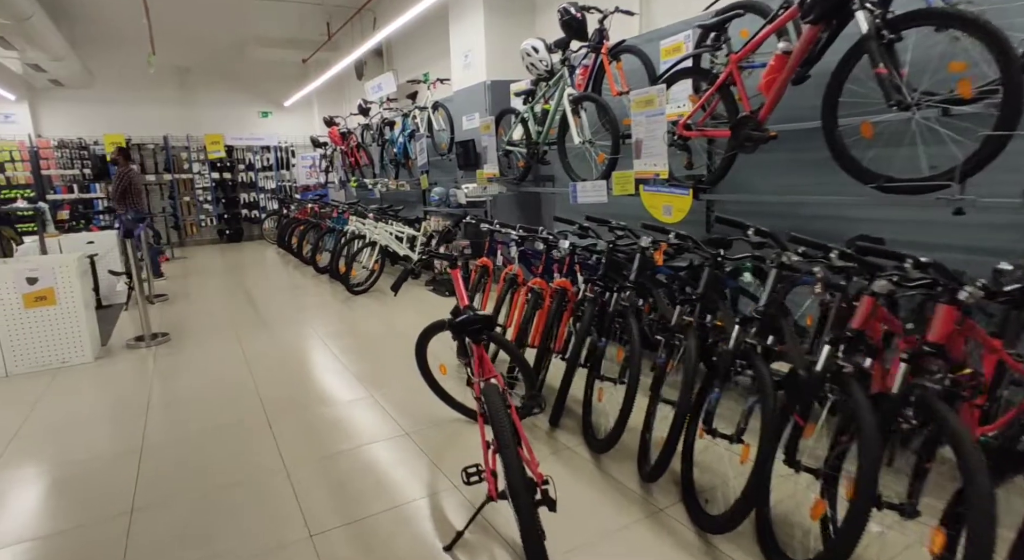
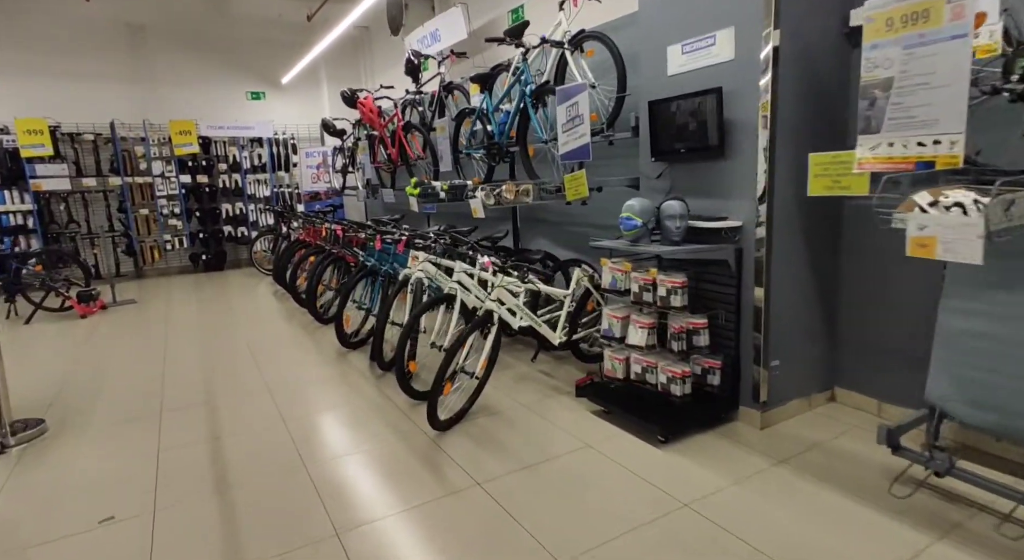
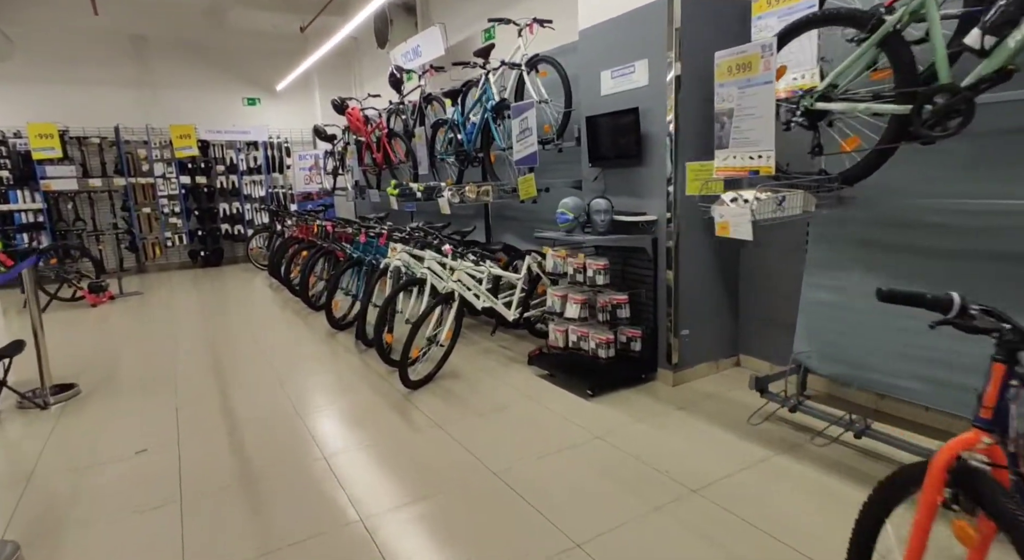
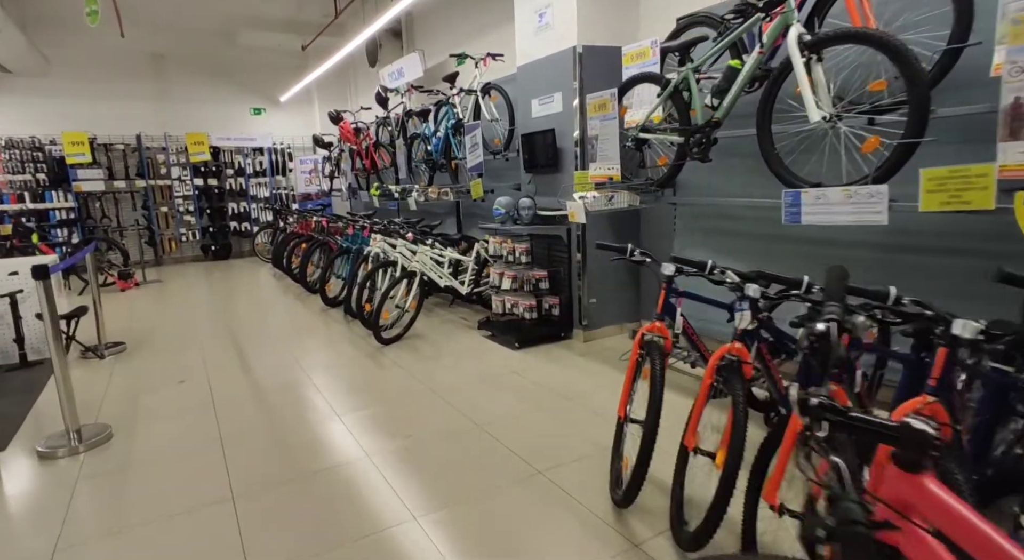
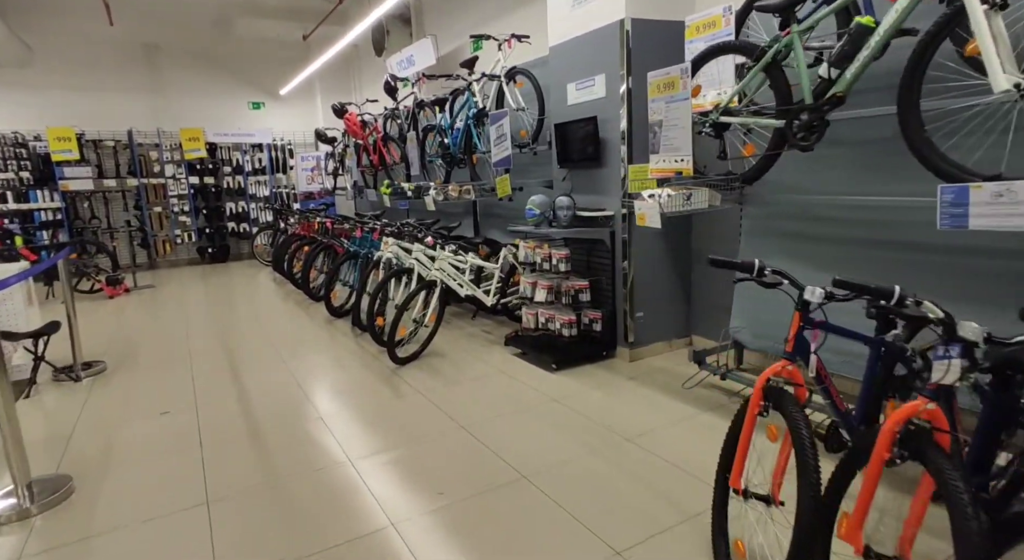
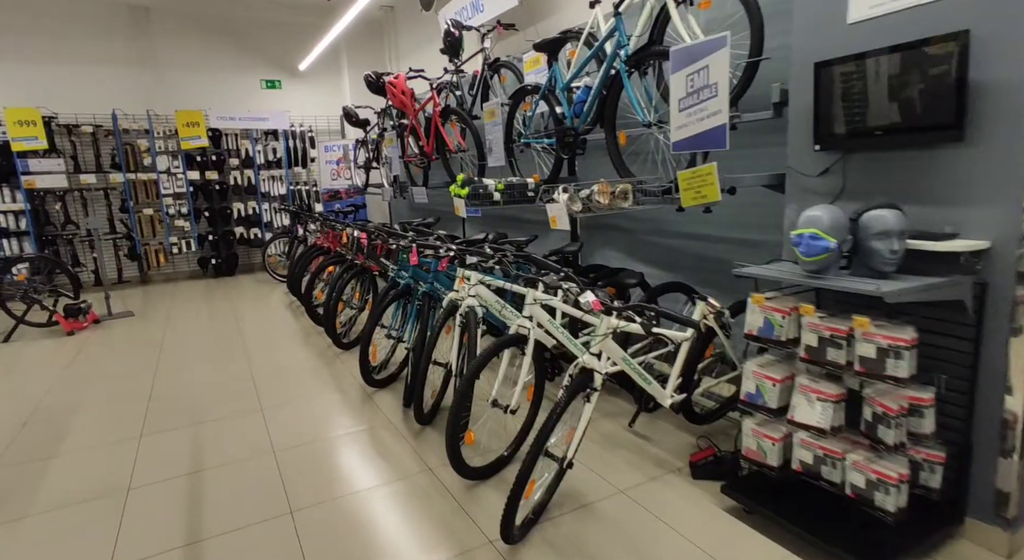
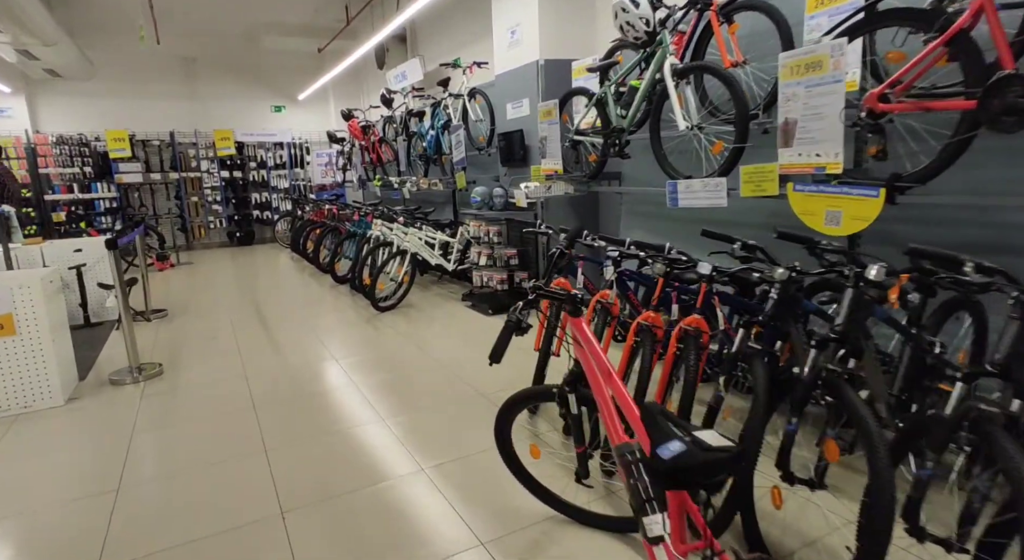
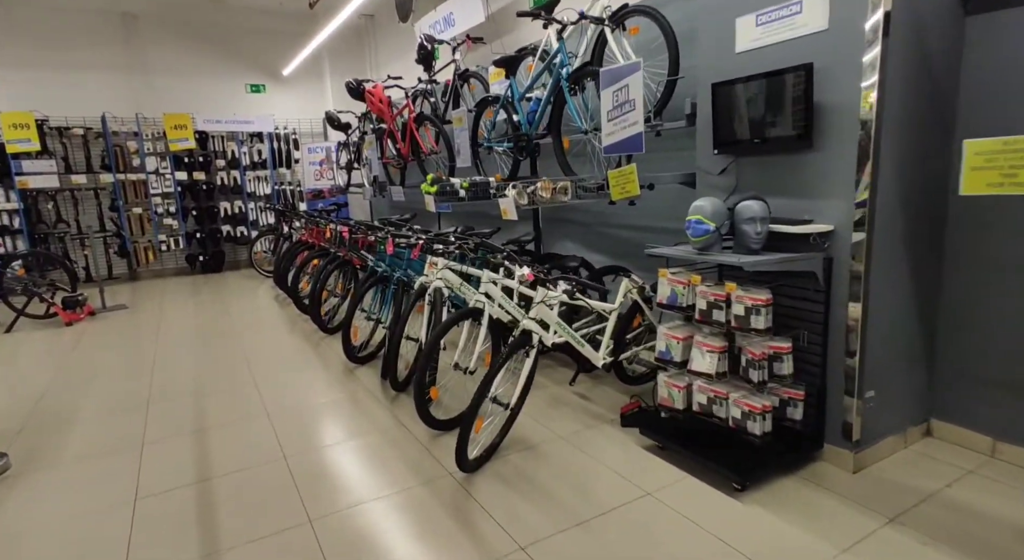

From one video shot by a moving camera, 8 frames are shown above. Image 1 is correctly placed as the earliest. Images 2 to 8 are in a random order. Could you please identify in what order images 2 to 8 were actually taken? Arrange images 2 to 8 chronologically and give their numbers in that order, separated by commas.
7, 4, 5, 3, 2, 8, 6
